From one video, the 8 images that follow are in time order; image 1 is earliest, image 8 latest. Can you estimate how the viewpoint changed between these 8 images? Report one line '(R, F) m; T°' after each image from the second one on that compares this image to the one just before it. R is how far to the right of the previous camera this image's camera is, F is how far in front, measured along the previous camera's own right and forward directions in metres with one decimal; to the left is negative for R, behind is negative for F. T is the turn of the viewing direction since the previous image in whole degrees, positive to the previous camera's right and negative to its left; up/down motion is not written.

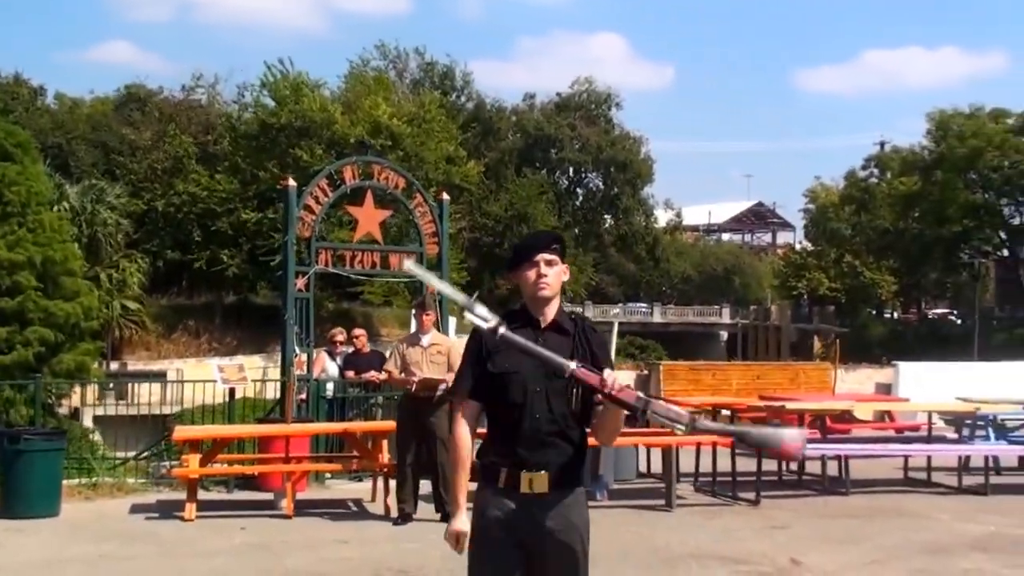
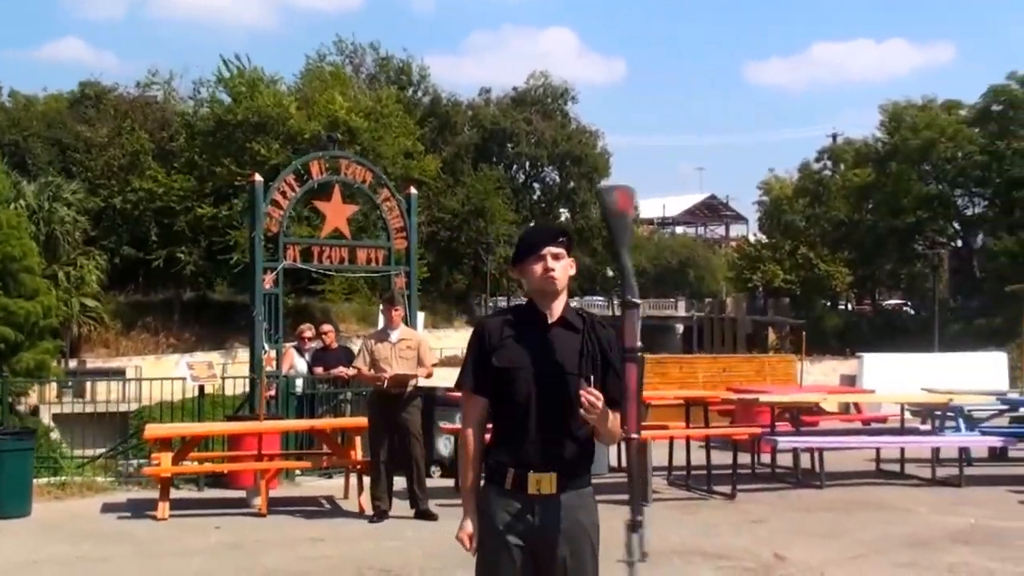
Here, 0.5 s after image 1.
(-0.3, 0.0) m; +2°
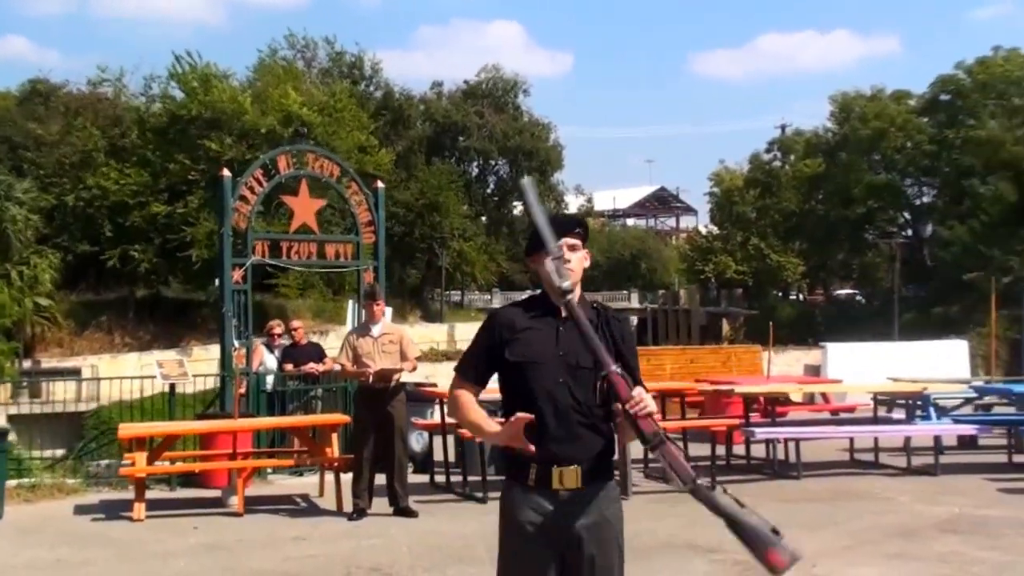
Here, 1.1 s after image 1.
(-0.4, +0.1) m; +3°
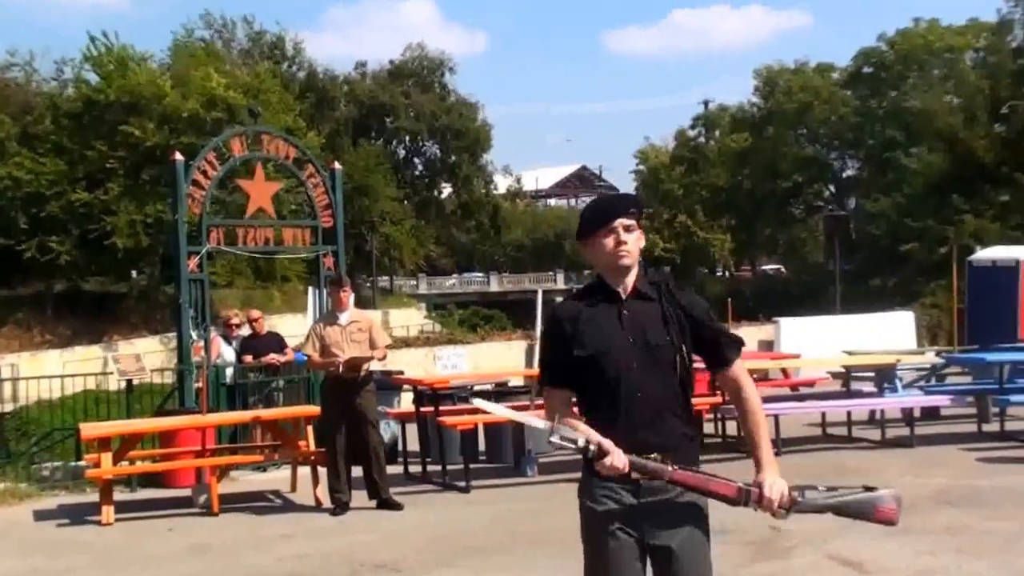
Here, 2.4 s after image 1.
(-0.9, +0.4) m; +5°
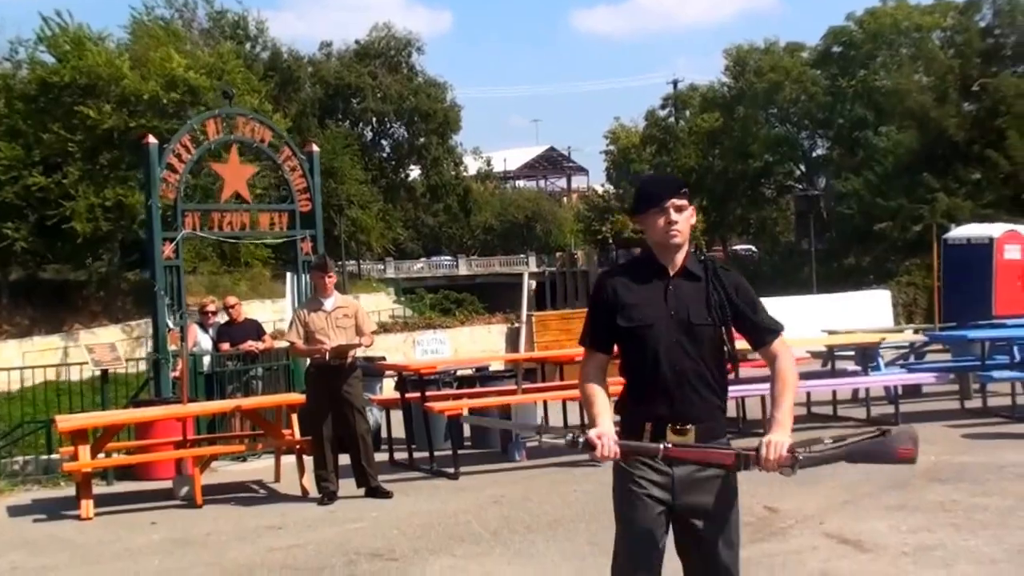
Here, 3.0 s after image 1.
(-0.3, +0.2) m; +2°
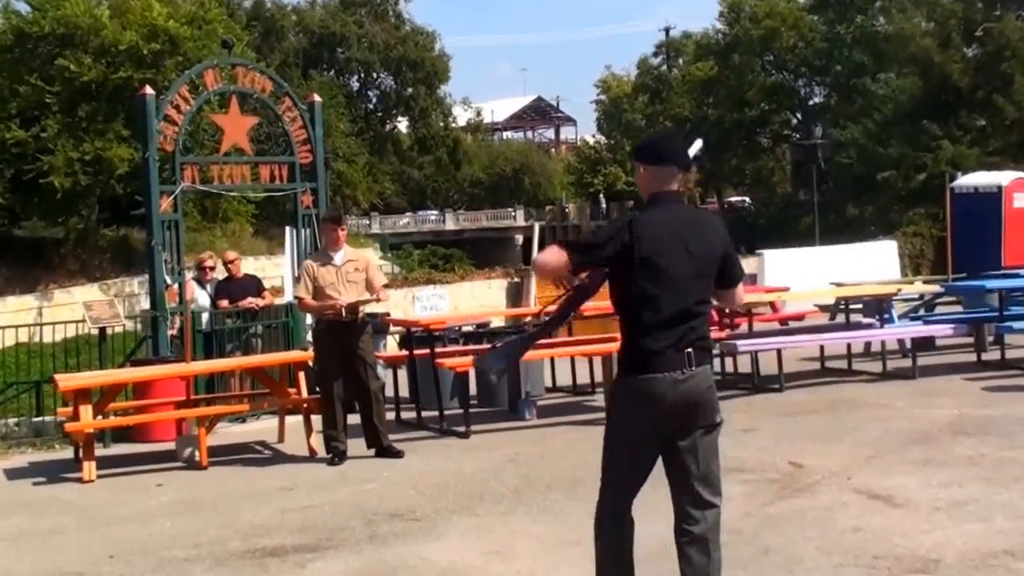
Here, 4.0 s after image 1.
(-0.4, +0.4) m; +1°
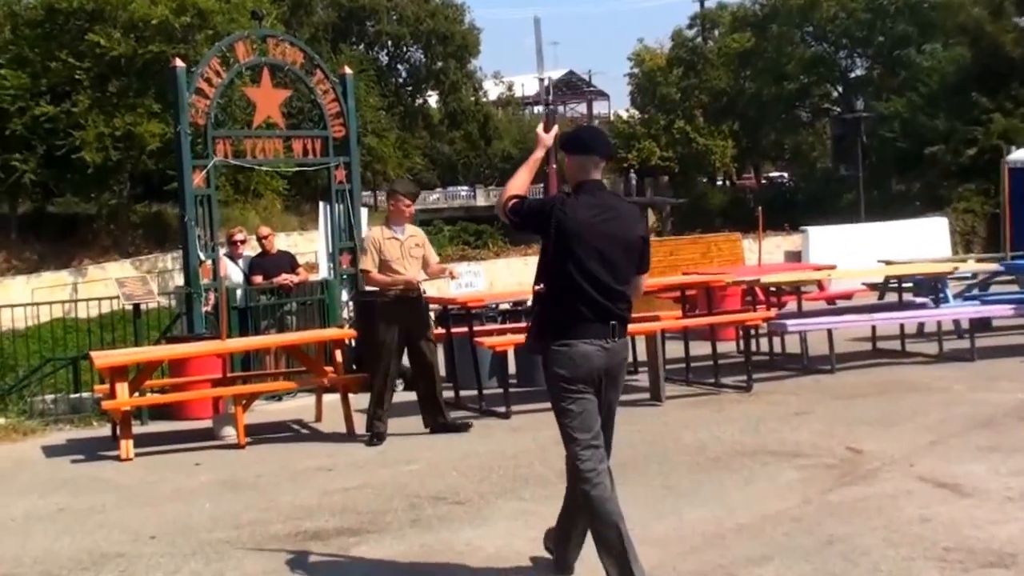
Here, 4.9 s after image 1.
(-0.2, +0.4) m; -1°
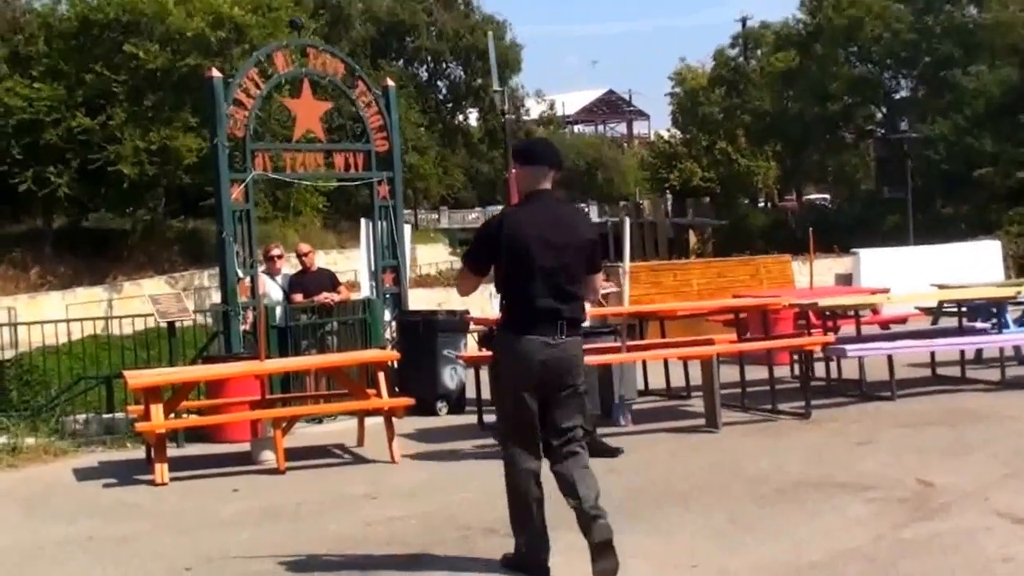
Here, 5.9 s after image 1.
(-0.2, +0.4) m; 0°
